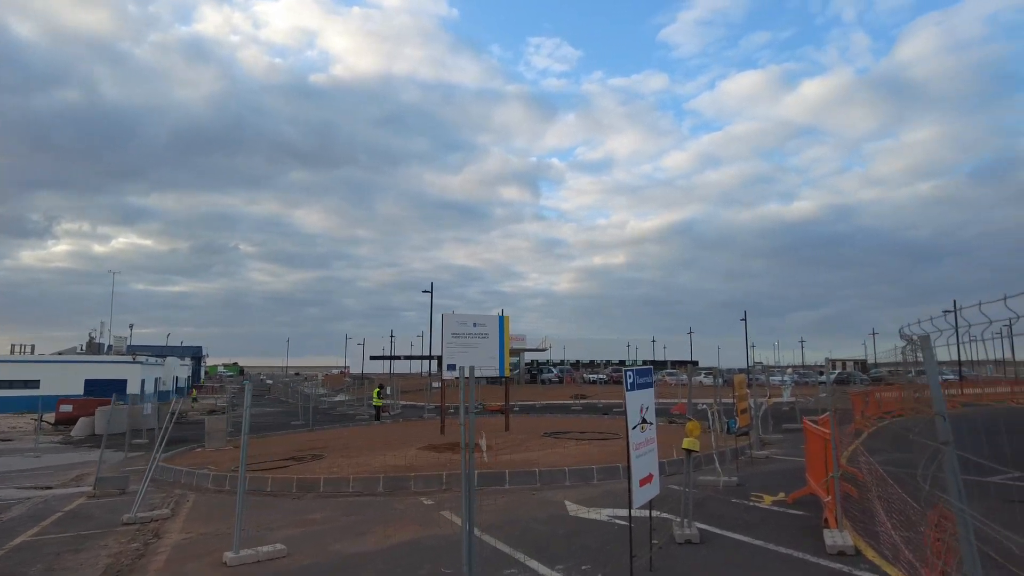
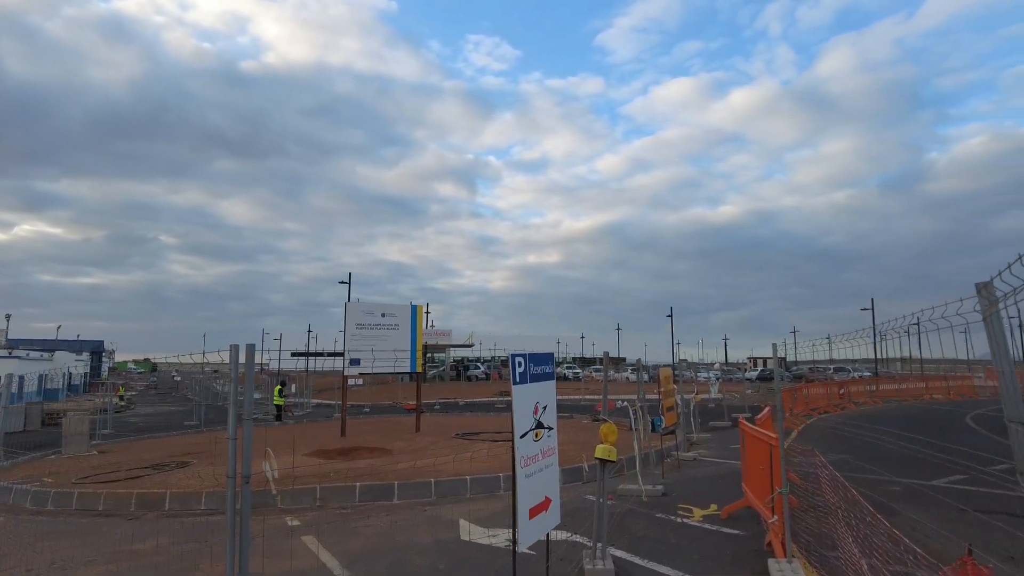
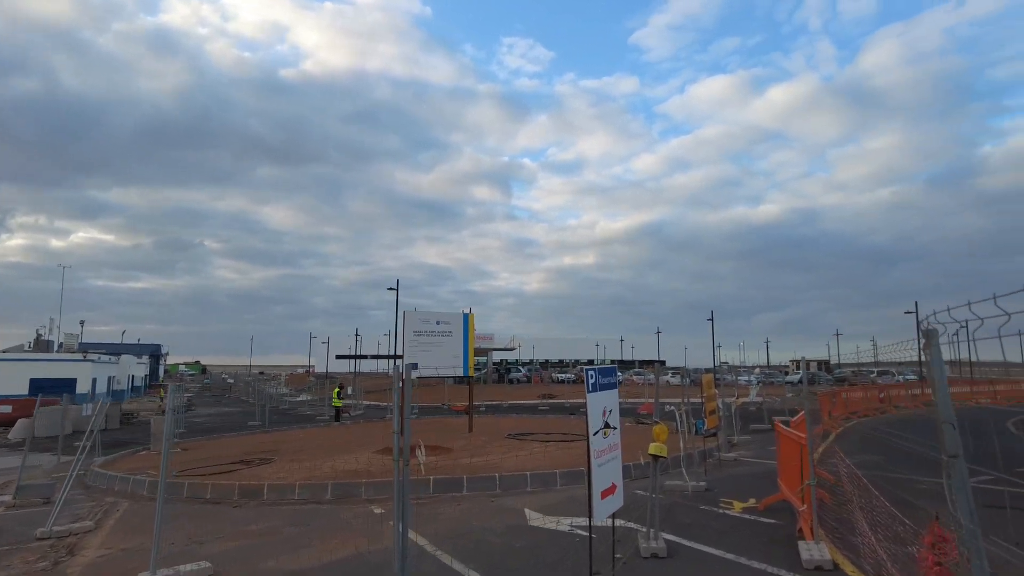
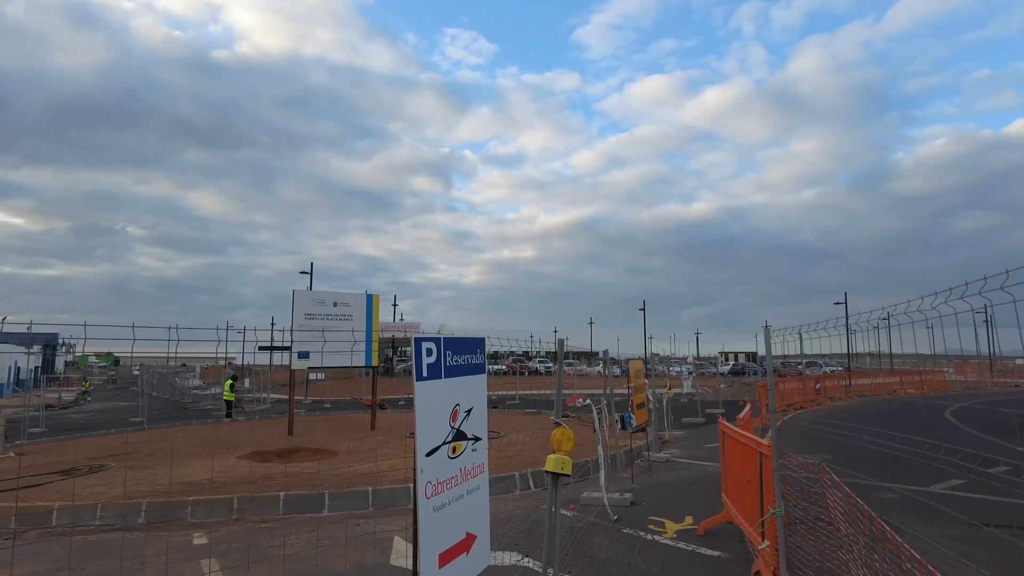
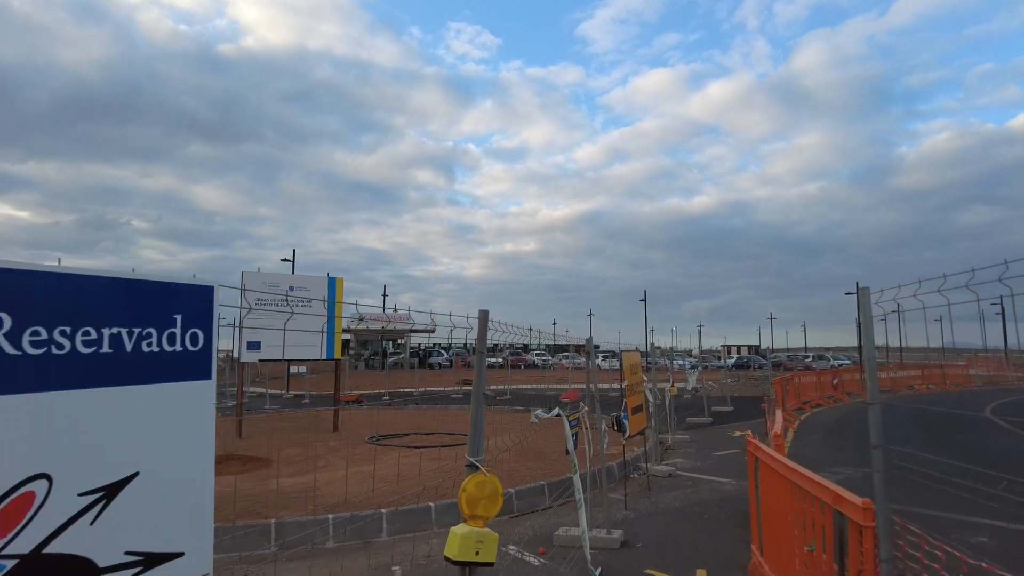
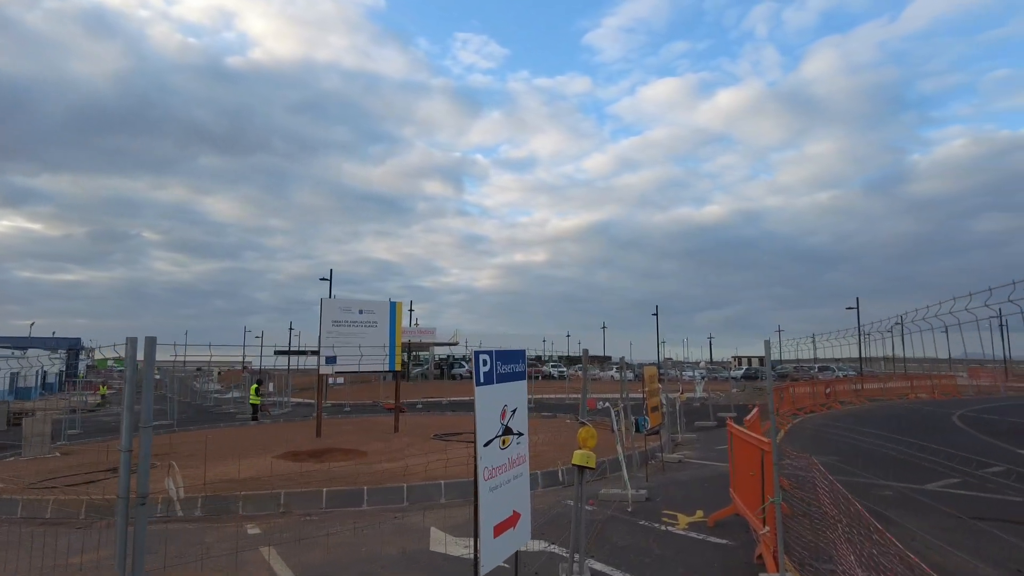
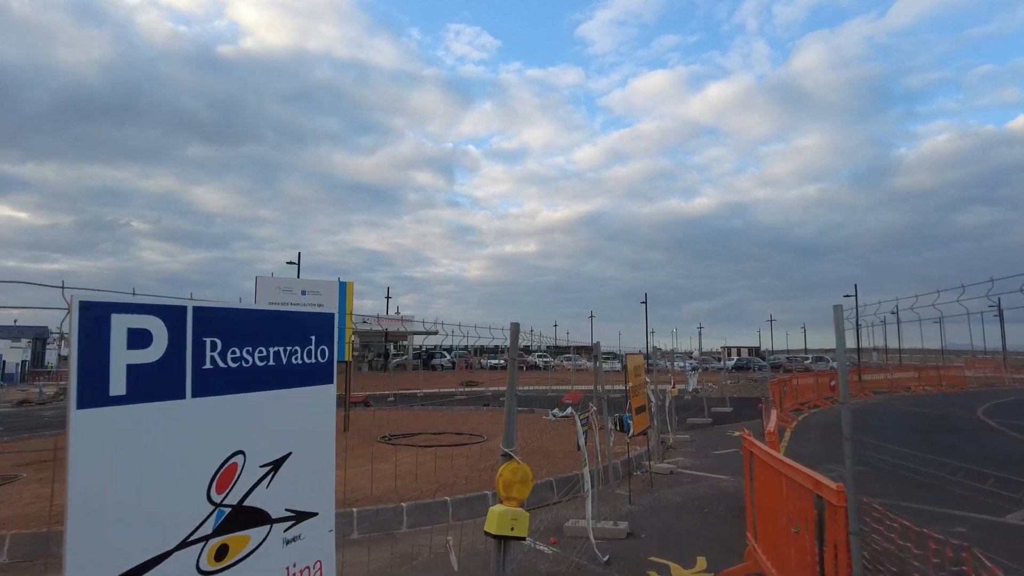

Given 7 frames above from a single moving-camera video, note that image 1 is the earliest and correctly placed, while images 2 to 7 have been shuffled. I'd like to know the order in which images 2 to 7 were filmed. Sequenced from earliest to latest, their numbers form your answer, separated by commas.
3, 2, 6, 4, 7, 5
